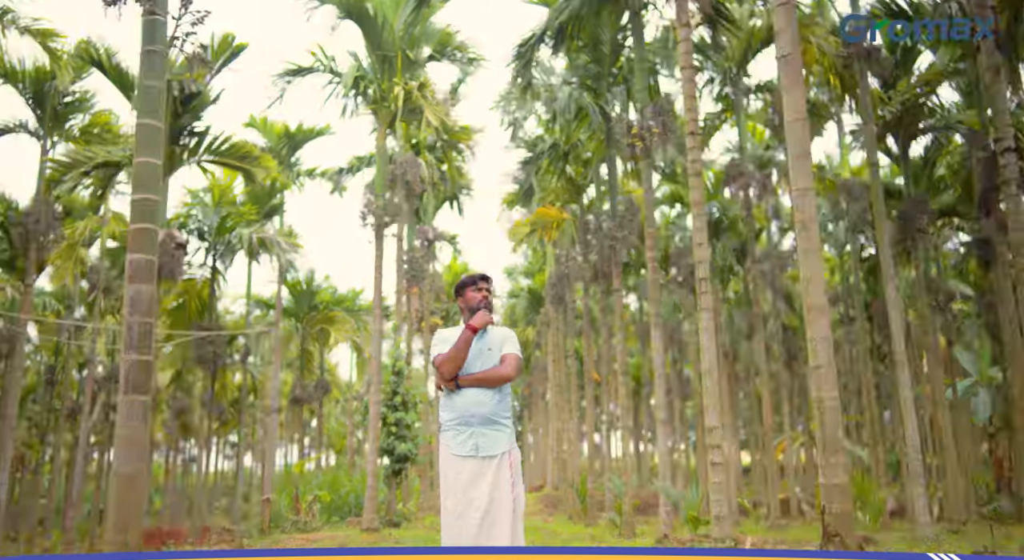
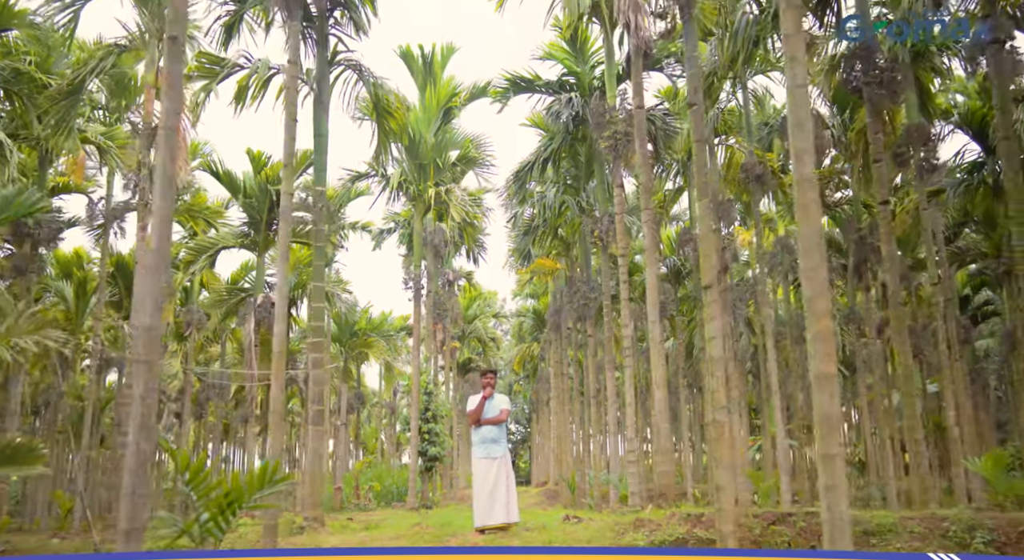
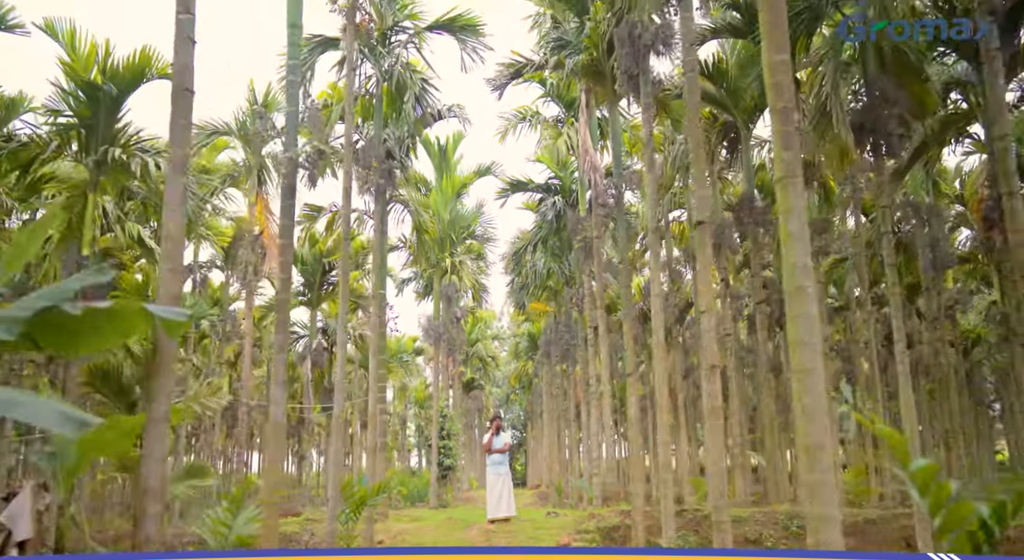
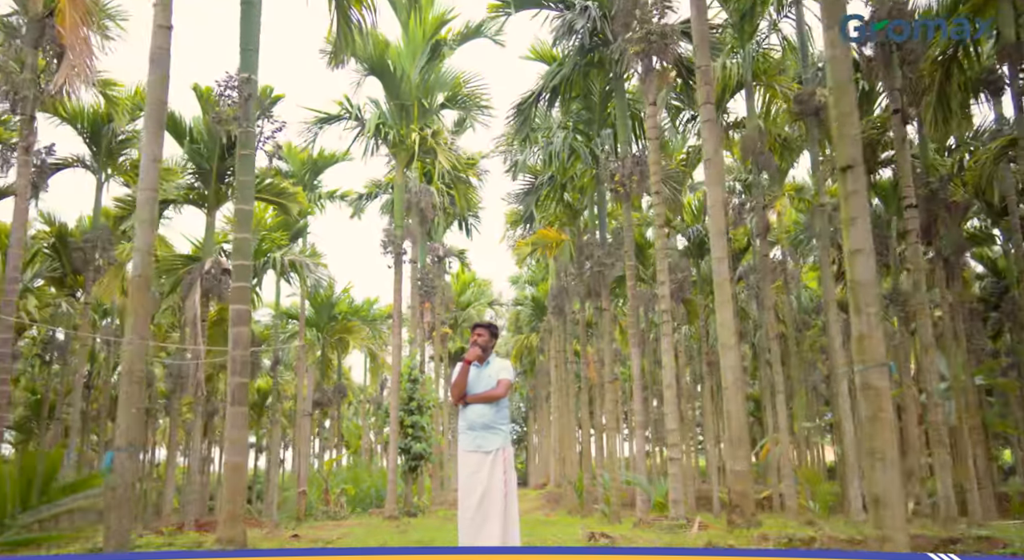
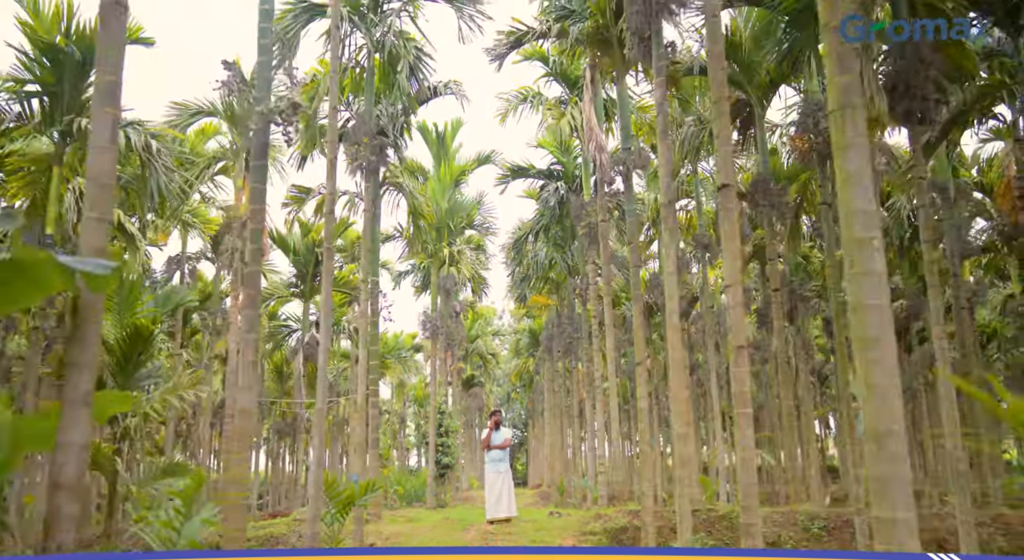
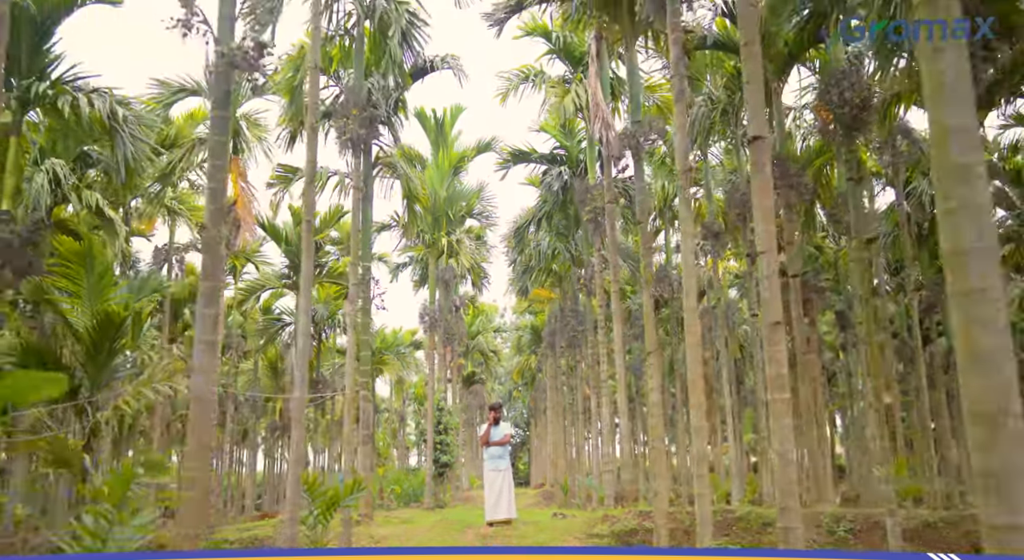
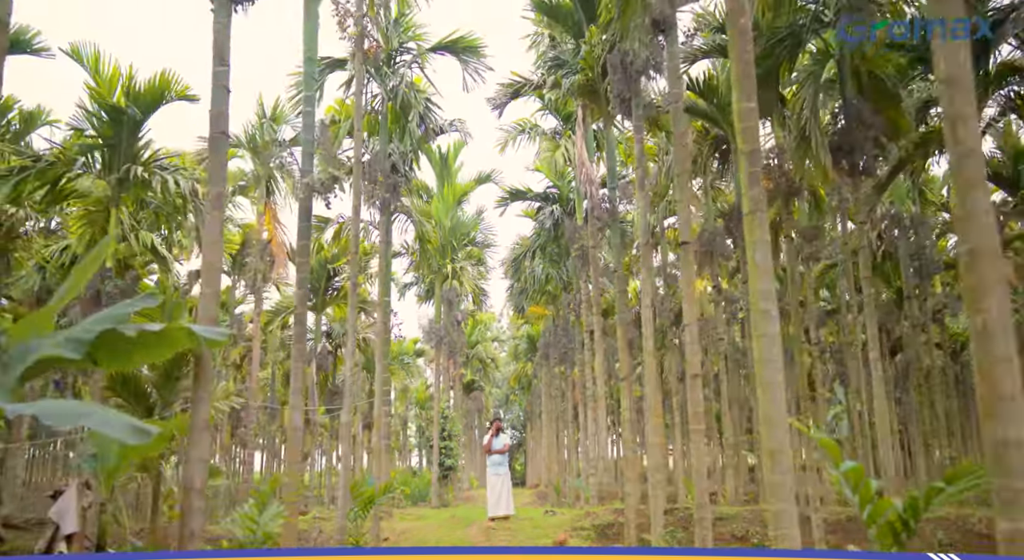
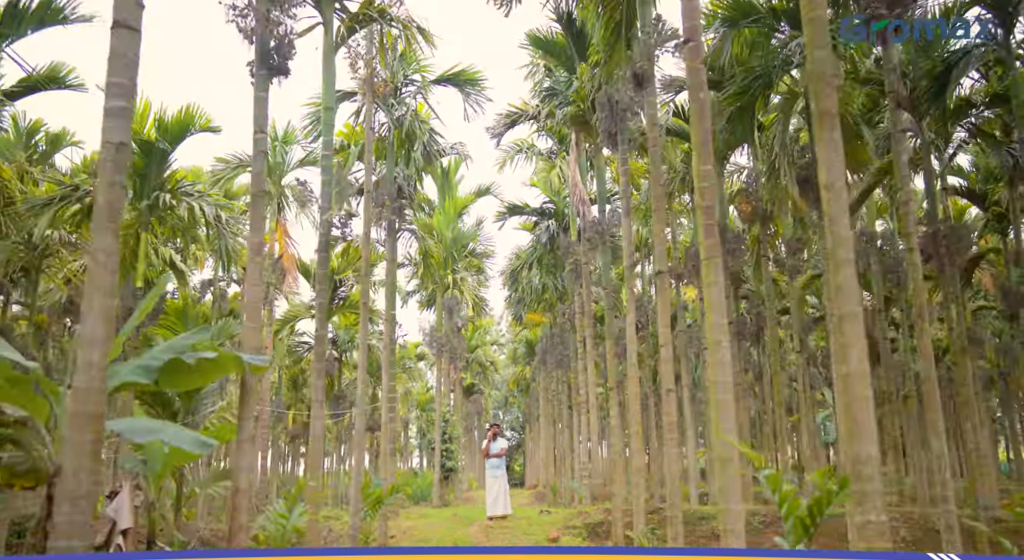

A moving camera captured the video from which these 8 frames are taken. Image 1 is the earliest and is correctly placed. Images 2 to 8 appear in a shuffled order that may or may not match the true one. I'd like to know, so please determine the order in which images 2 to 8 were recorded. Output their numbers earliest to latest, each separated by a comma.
4, 2, 6, 5, 3, 7, 8
